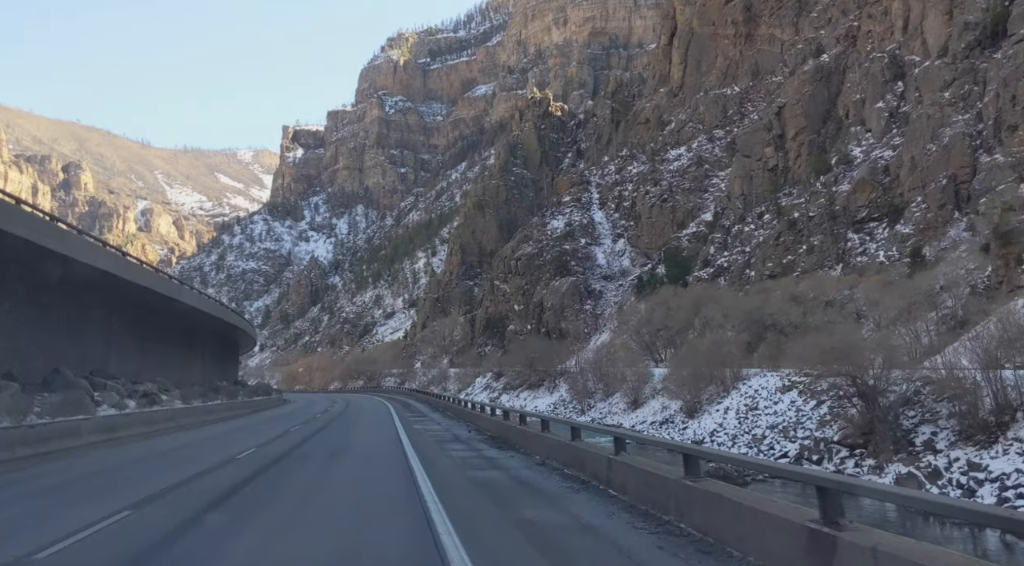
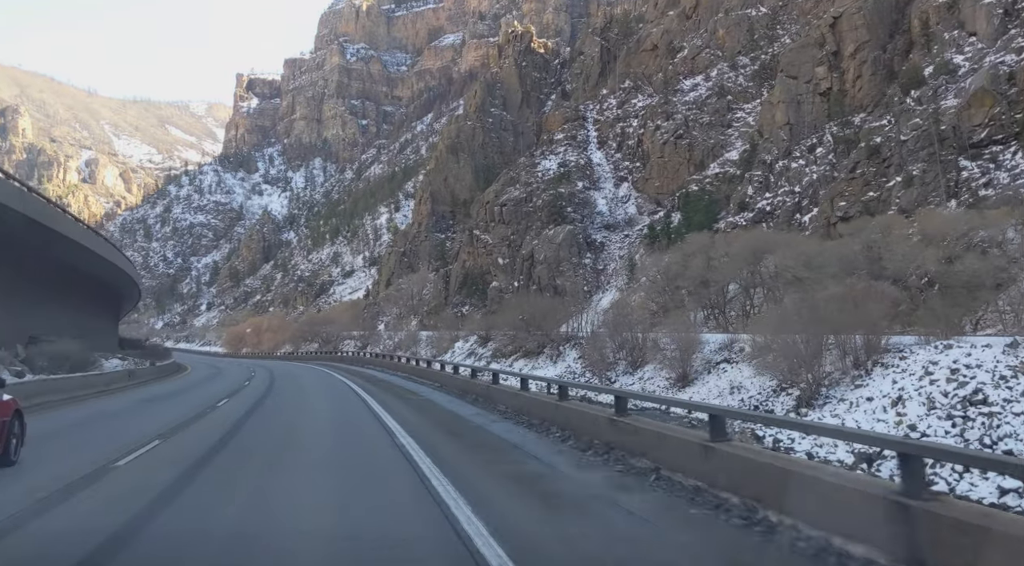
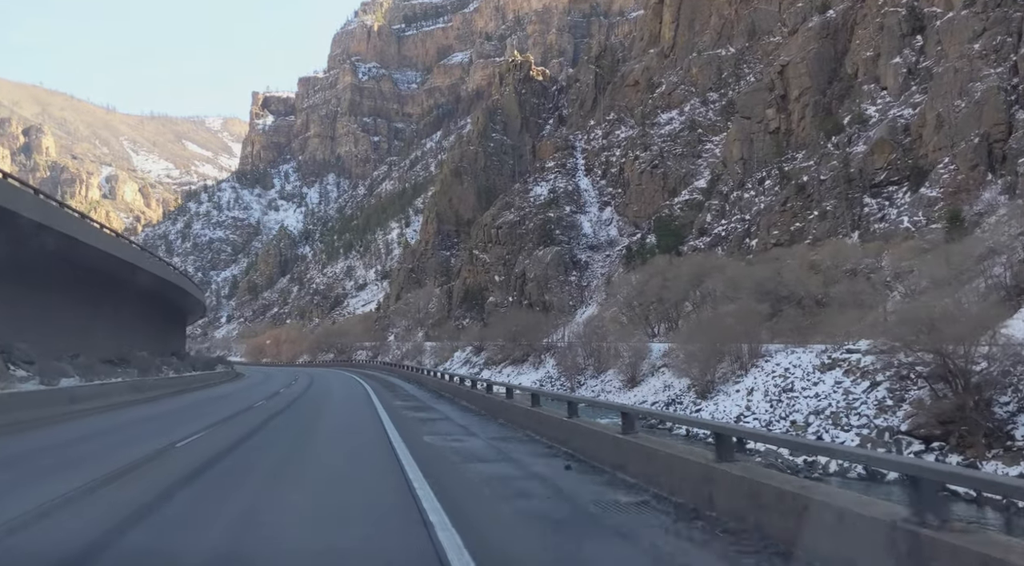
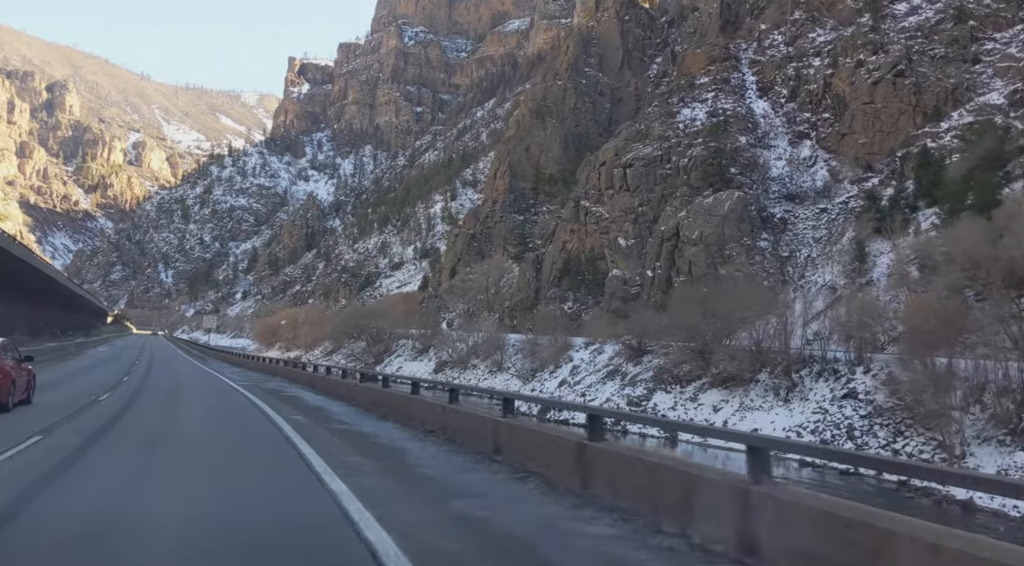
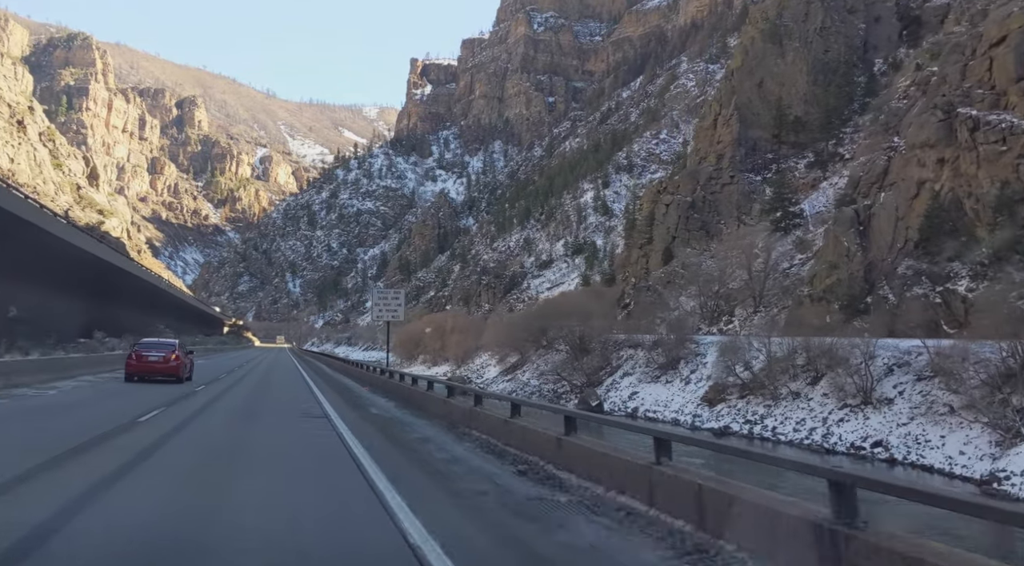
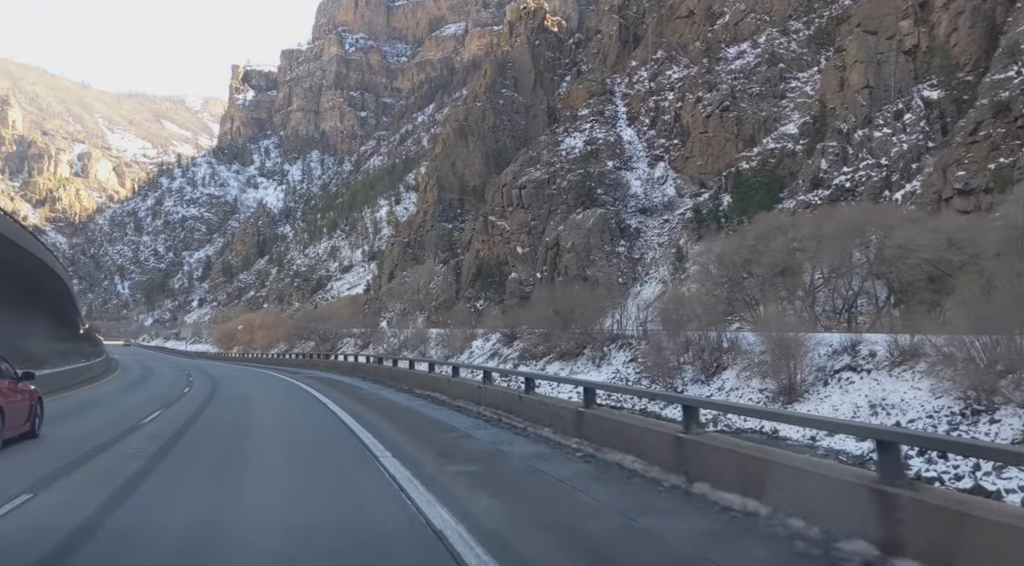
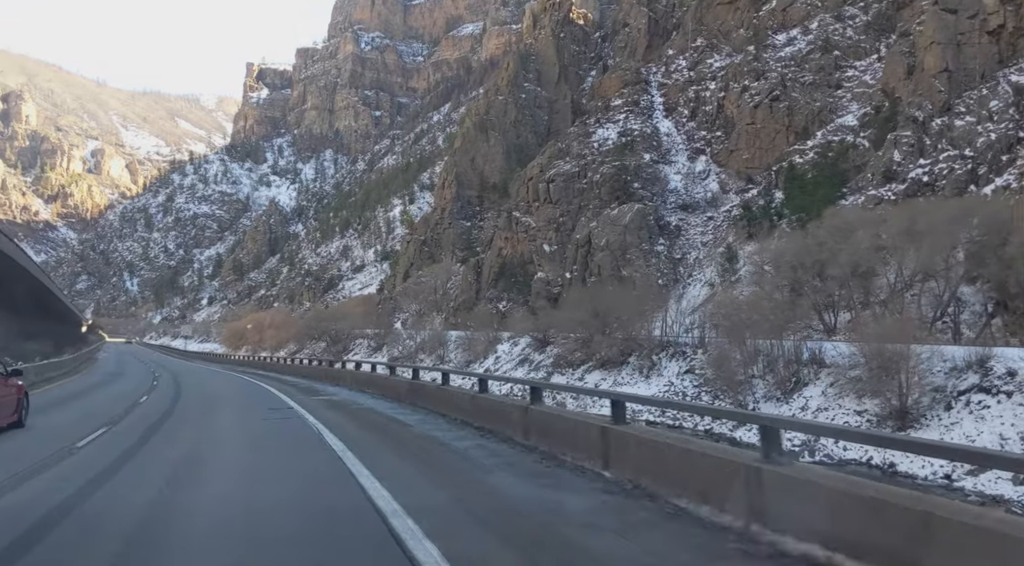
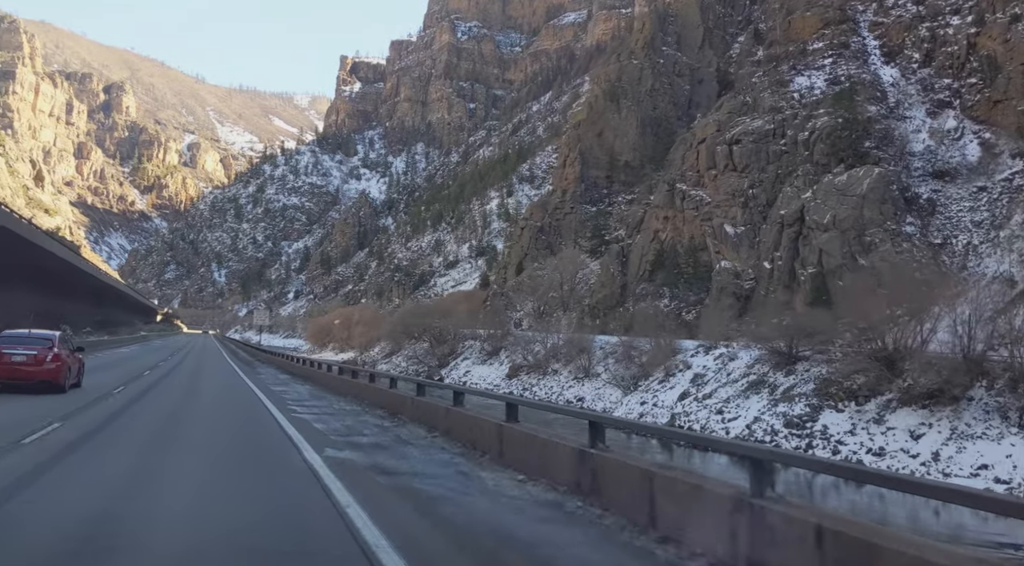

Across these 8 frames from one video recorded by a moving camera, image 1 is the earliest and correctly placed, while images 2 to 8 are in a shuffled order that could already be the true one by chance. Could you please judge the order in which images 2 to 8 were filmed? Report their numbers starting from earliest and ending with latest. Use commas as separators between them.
3, 2, 6, 7, 4, 8, 5
